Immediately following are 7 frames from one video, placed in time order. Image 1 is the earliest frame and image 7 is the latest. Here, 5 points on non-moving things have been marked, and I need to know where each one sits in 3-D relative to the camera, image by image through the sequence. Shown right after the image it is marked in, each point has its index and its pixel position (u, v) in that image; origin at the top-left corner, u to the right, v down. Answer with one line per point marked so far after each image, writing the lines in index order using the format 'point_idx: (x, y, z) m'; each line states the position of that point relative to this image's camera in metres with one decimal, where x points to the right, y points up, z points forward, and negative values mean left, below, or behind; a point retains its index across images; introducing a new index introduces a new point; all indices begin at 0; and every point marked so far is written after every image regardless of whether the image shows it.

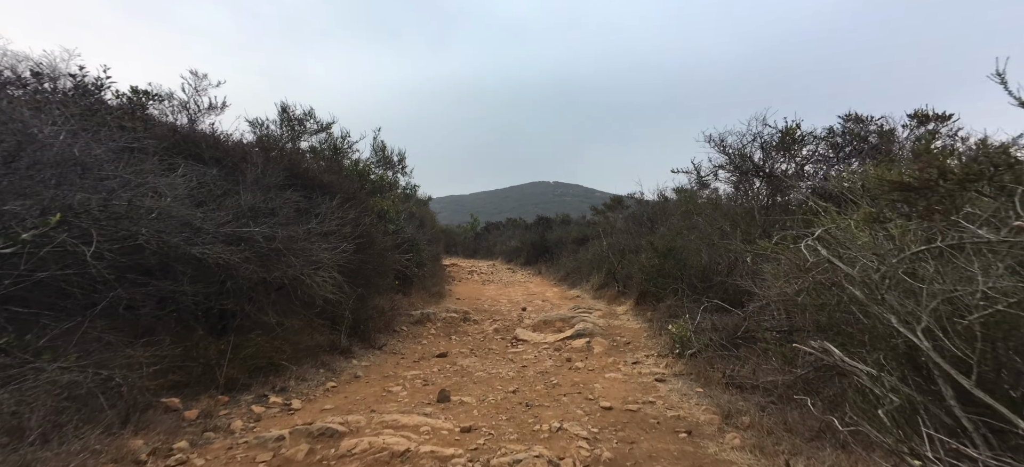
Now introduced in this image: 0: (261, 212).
0: (-2.4, +0.2, +4.5) m
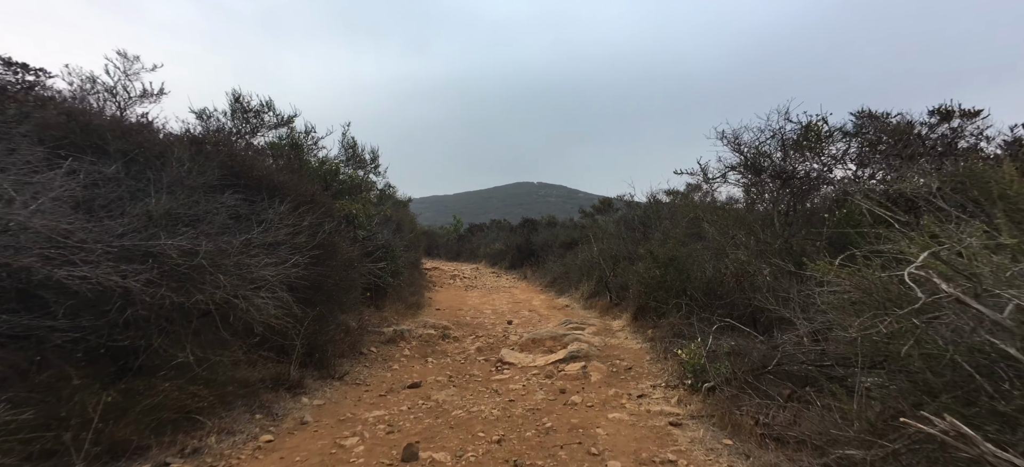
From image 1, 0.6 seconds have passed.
0: (-2.5, +0.1, +3.5) m
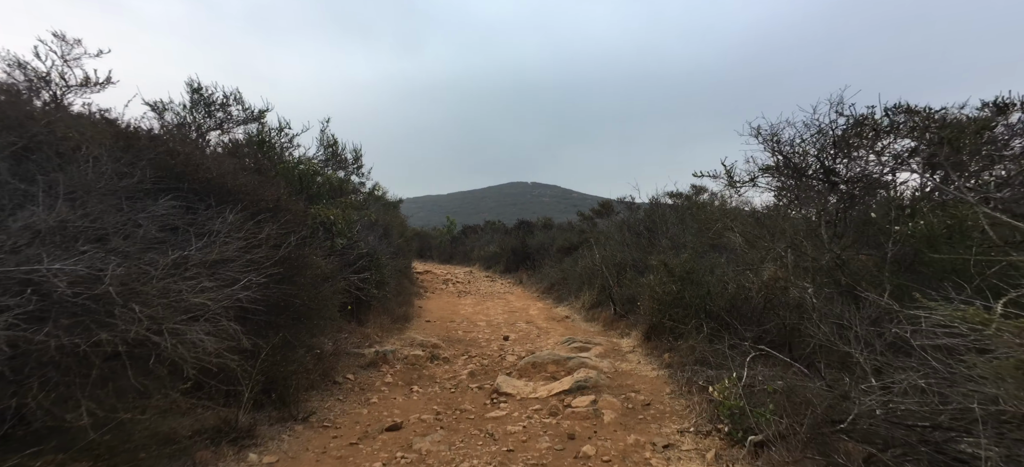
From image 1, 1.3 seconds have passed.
0: (-2.5, 0.0, +2.7) m
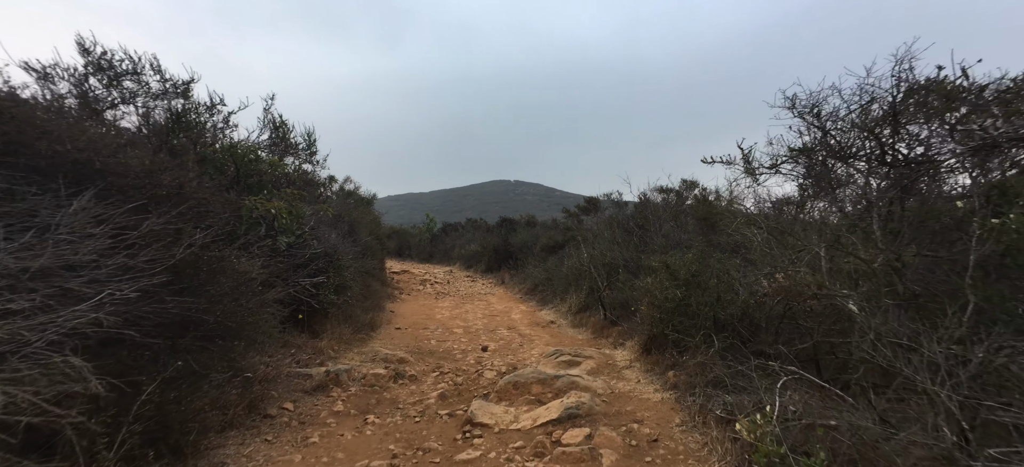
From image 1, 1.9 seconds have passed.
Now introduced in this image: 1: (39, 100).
0: (-2.6, 0.0, +1.7) m
1: (-3.7, +1.1, +3.7) m
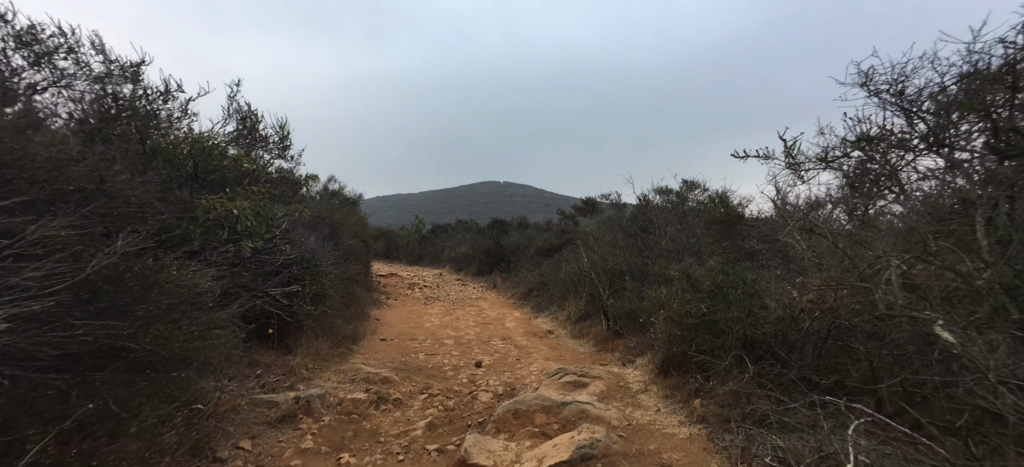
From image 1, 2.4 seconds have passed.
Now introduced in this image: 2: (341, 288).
0: (-2.5, 0.0, +0.9) m
1: (-3.7, +1.0, +2.9) m
2: (-3.1, -1.0, +8.6) m
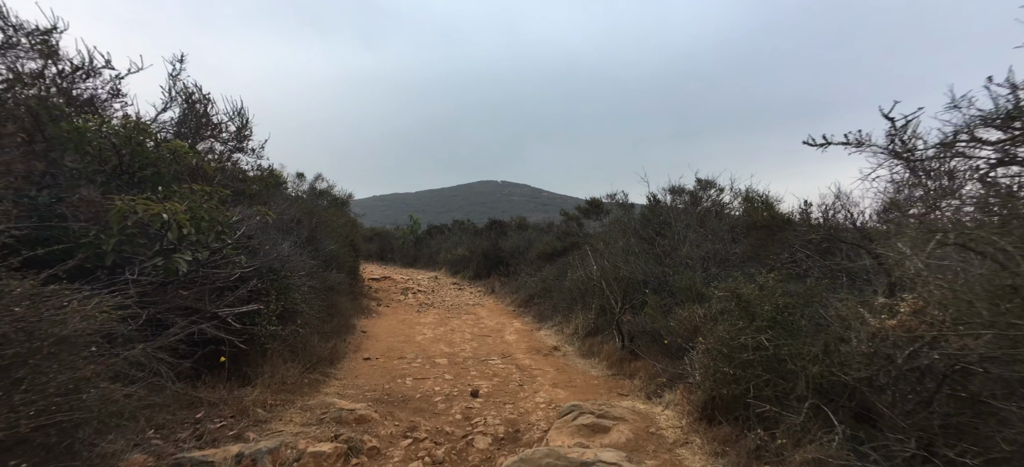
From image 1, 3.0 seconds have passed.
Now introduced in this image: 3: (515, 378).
0: (-2.5, -0.1, -0.1) m
1: (-3.6, +0.9, +1.9) m
2: (-3.1, -1.1, +7.5) m
3: (0.0, -2.1, +6.7) m
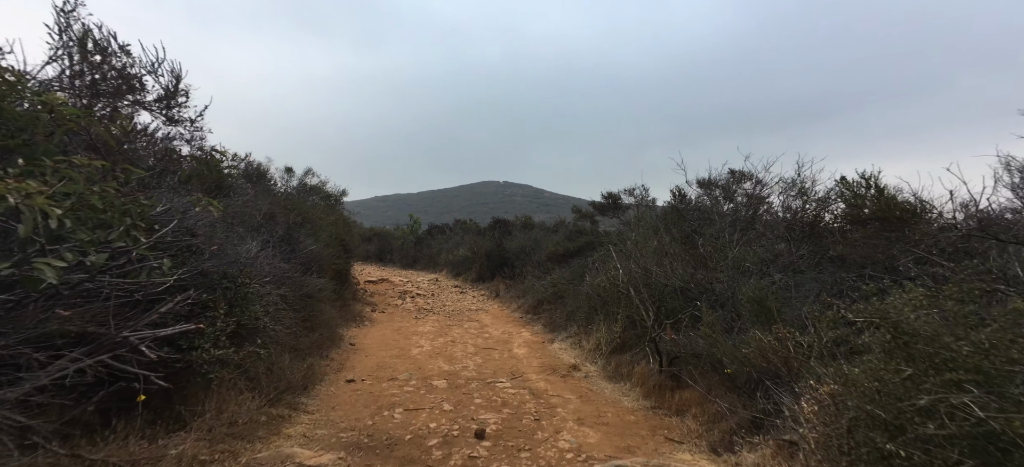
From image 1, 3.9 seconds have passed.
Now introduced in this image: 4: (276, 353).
0: (-2.4, -0.1, -1.4) m
1: (-3.5, +1.0, +0.6) m
2: (-2.9, -1.0, +6.3) m
3: (+0.2, -2.0, +5.4) m
4: (-2.7, -1.4, +5.4) m
